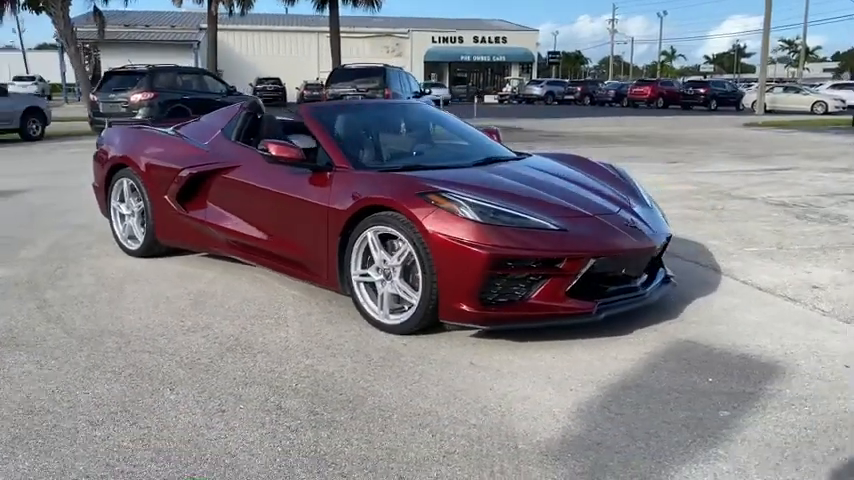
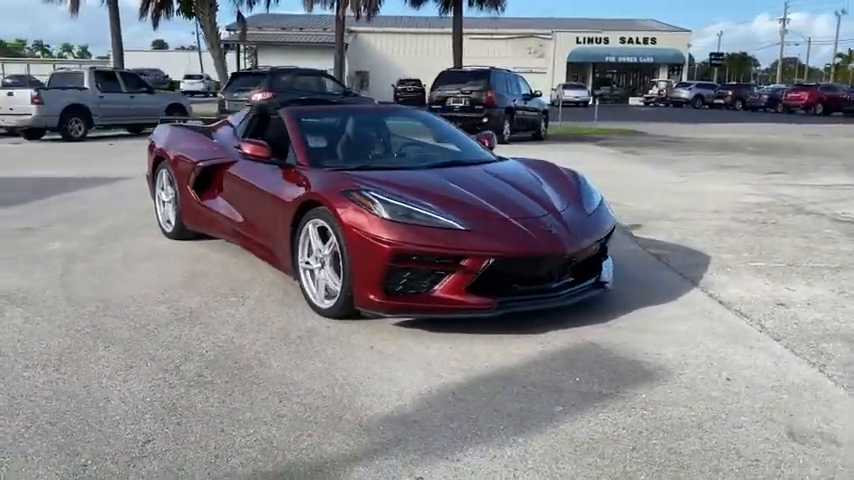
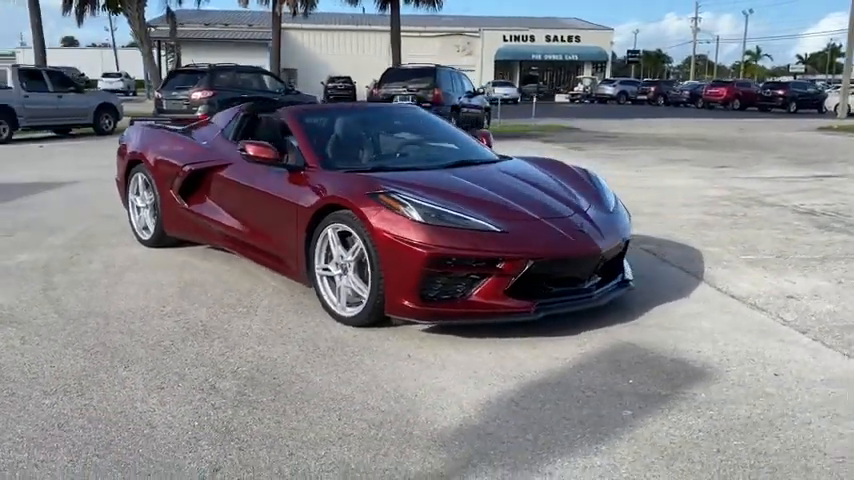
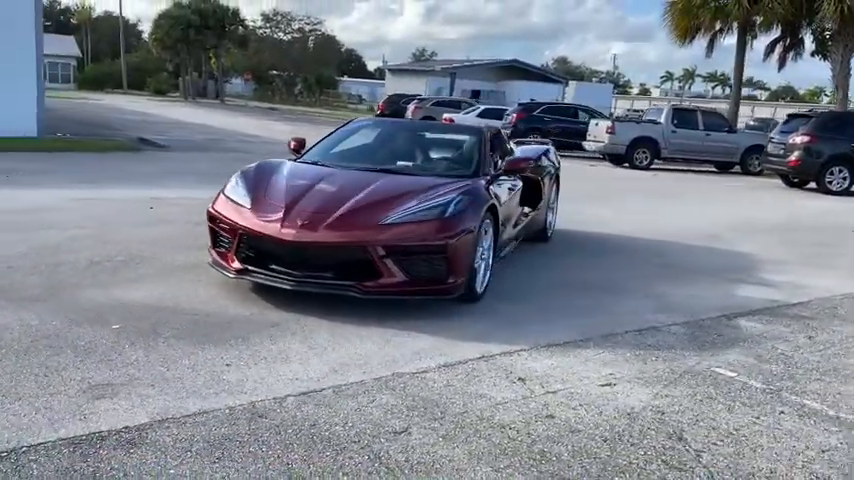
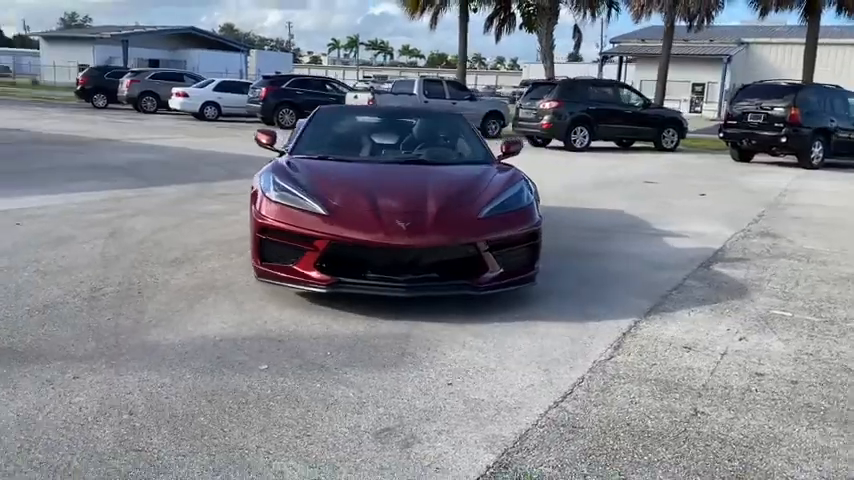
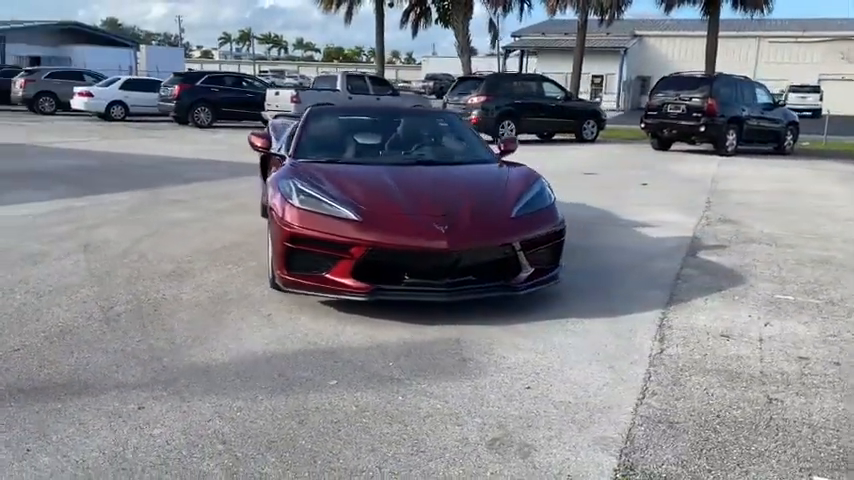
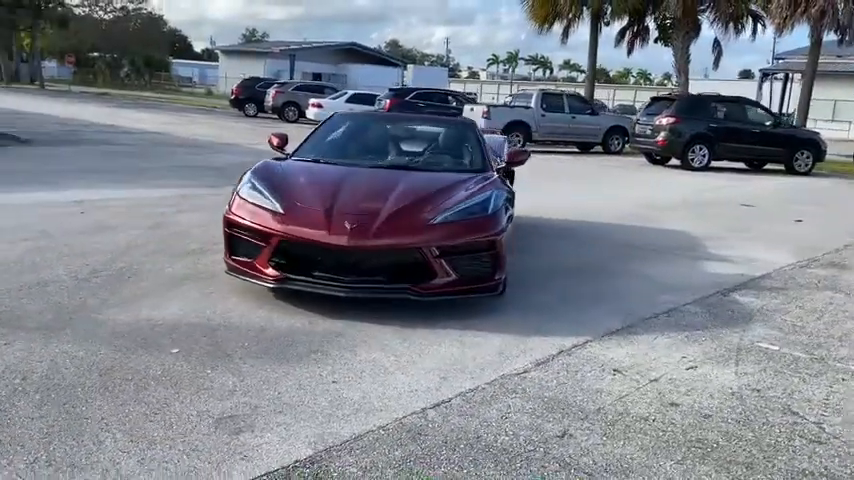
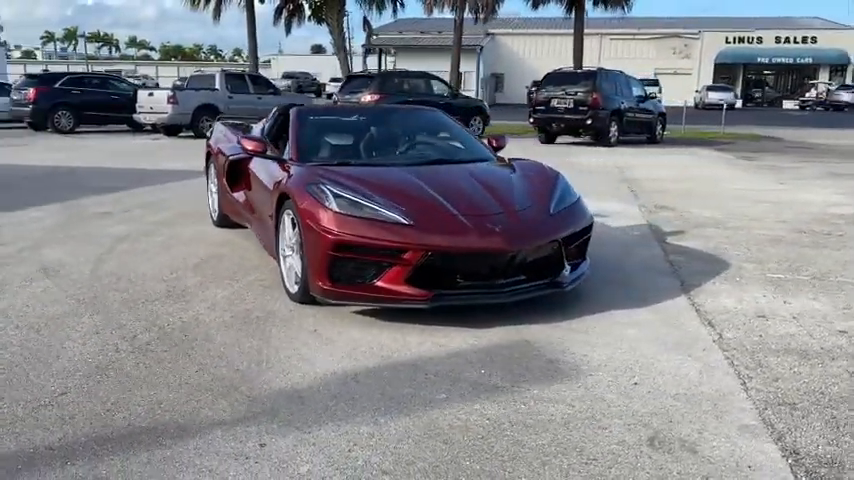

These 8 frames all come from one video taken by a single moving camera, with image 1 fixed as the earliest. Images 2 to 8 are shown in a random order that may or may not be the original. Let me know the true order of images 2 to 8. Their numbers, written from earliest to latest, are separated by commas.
3, 2, 8, 6, 5, 7, 4
